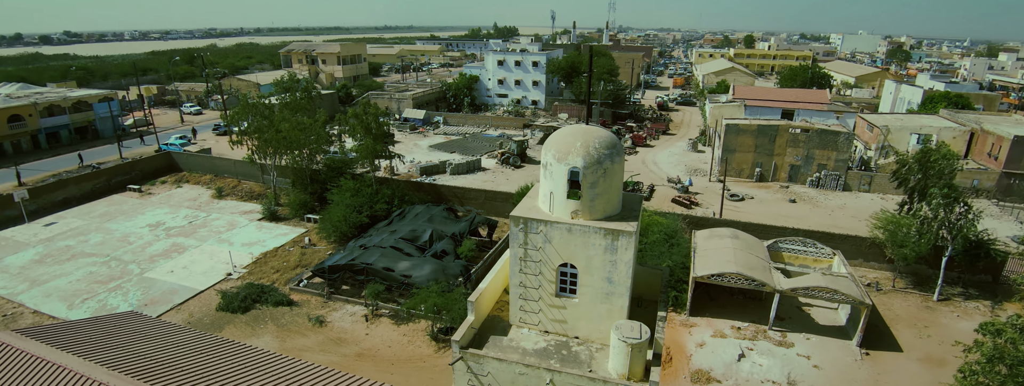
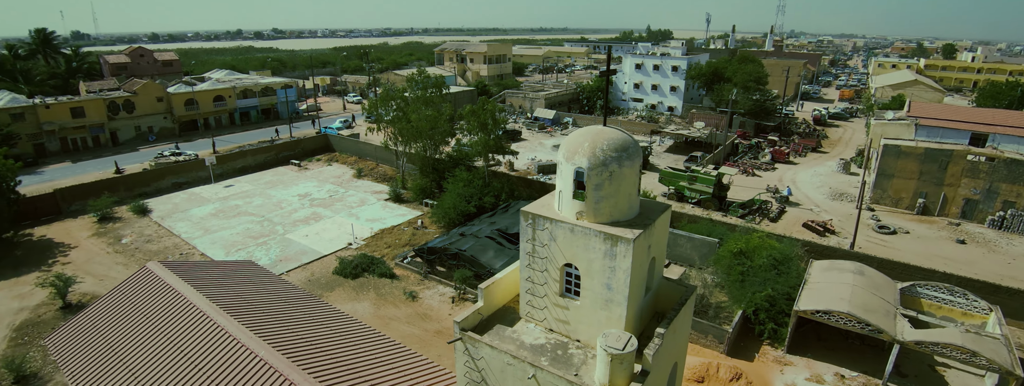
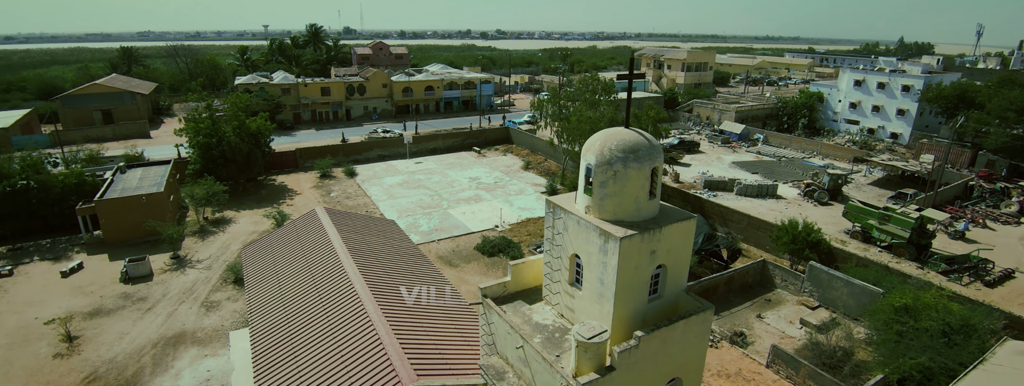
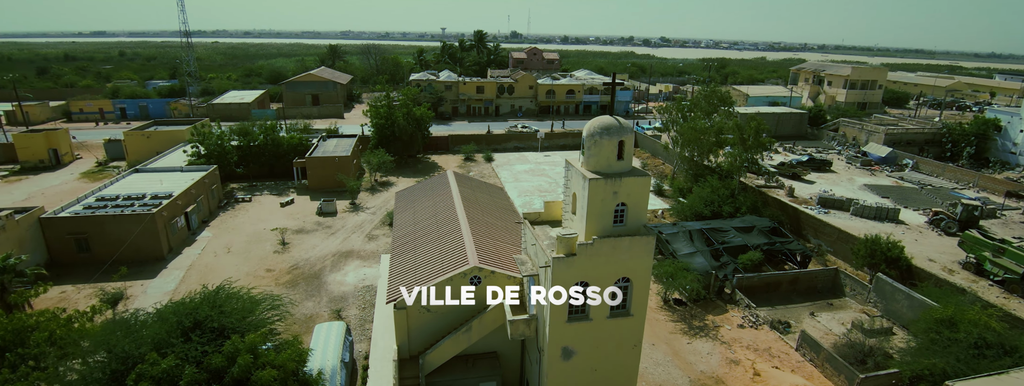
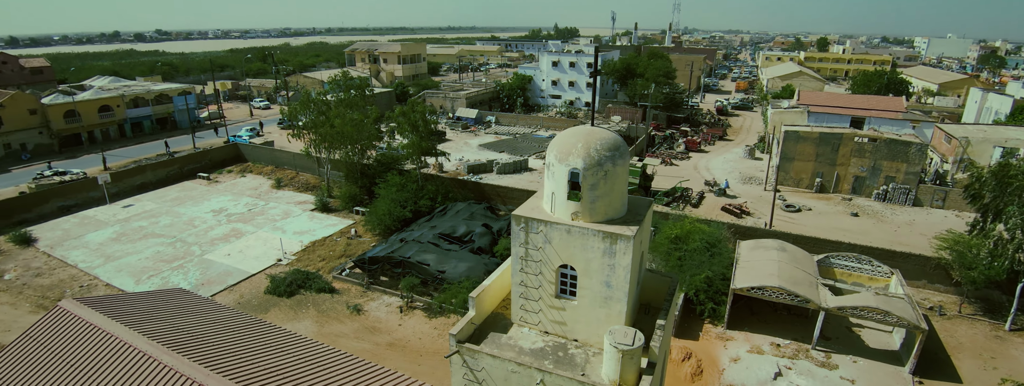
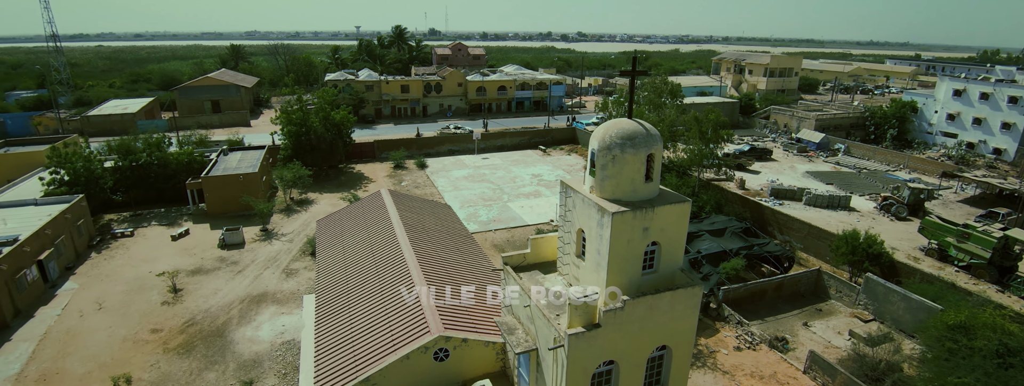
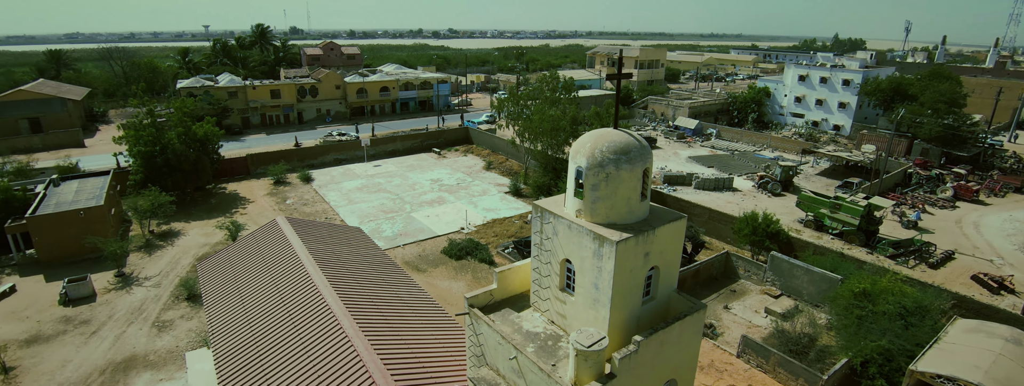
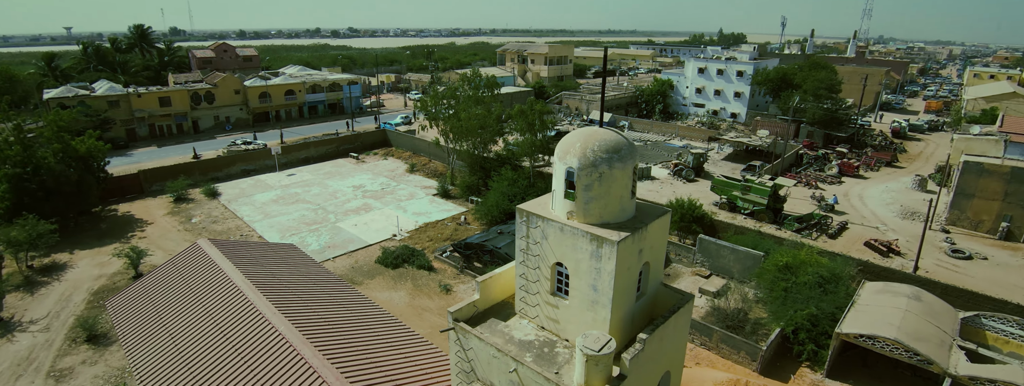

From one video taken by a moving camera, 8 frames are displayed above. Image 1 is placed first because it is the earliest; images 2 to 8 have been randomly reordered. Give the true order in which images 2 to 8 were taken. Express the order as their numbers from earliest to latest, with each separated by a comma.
5, 2, 8, 7, 3, 6, 4
